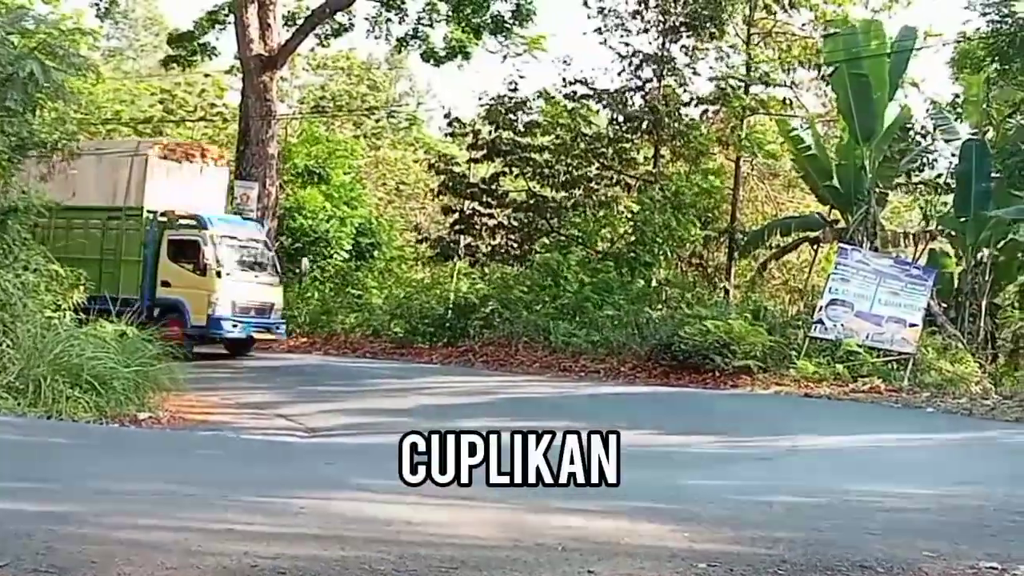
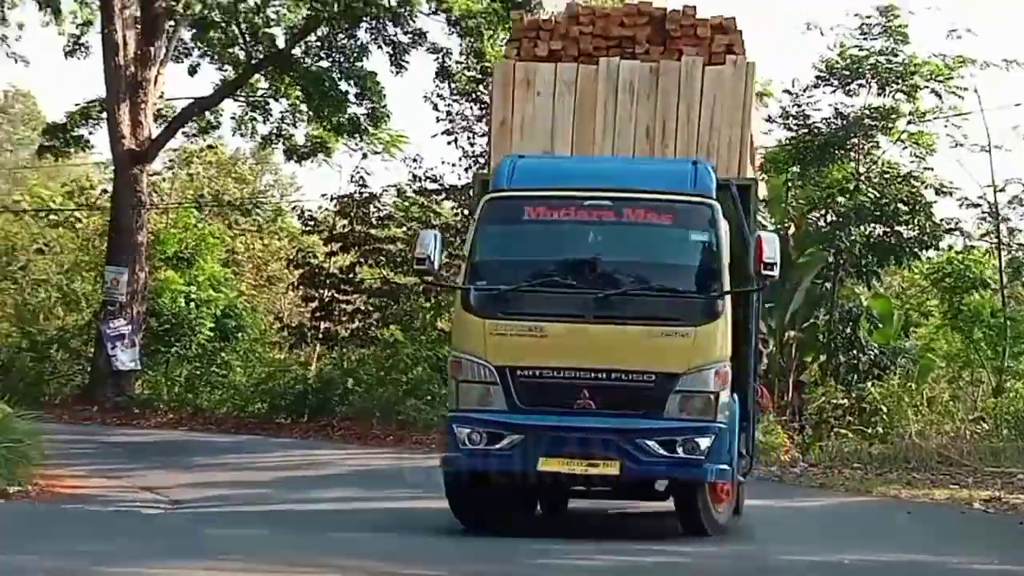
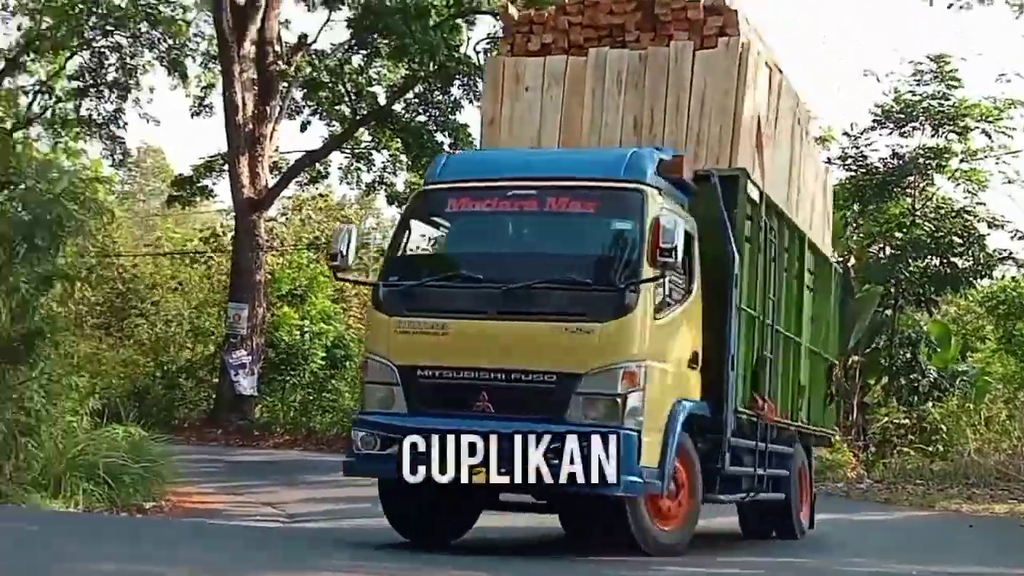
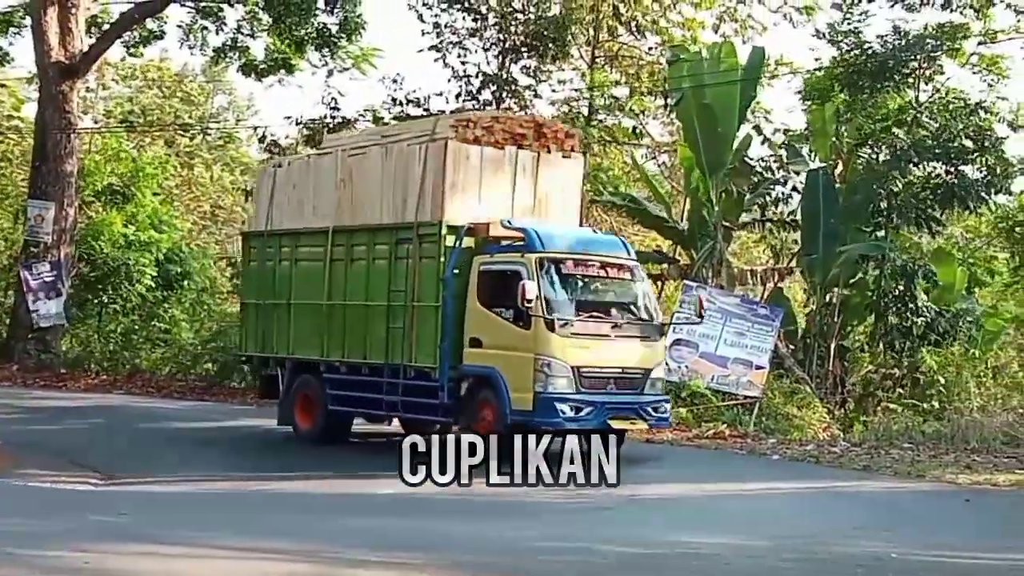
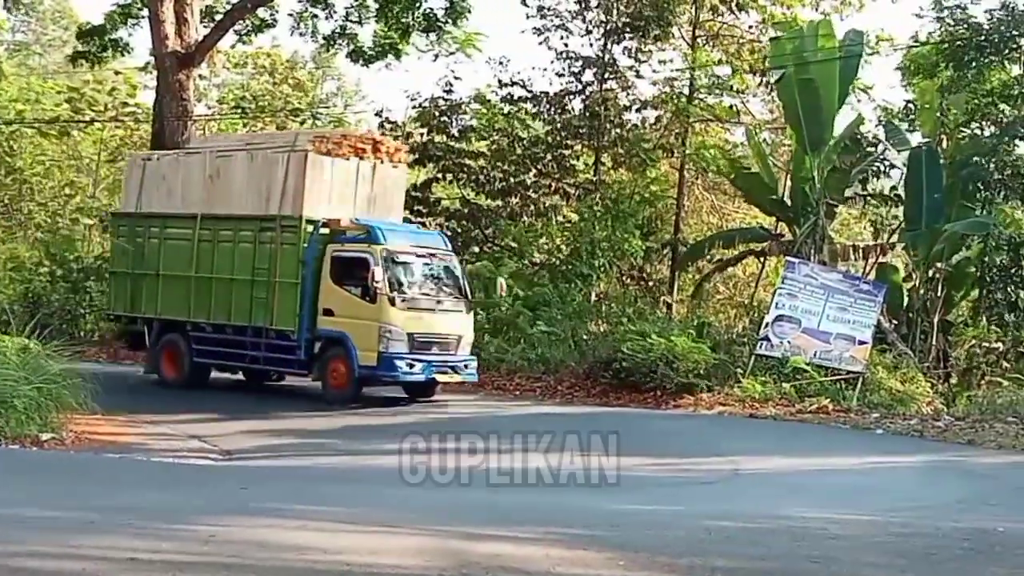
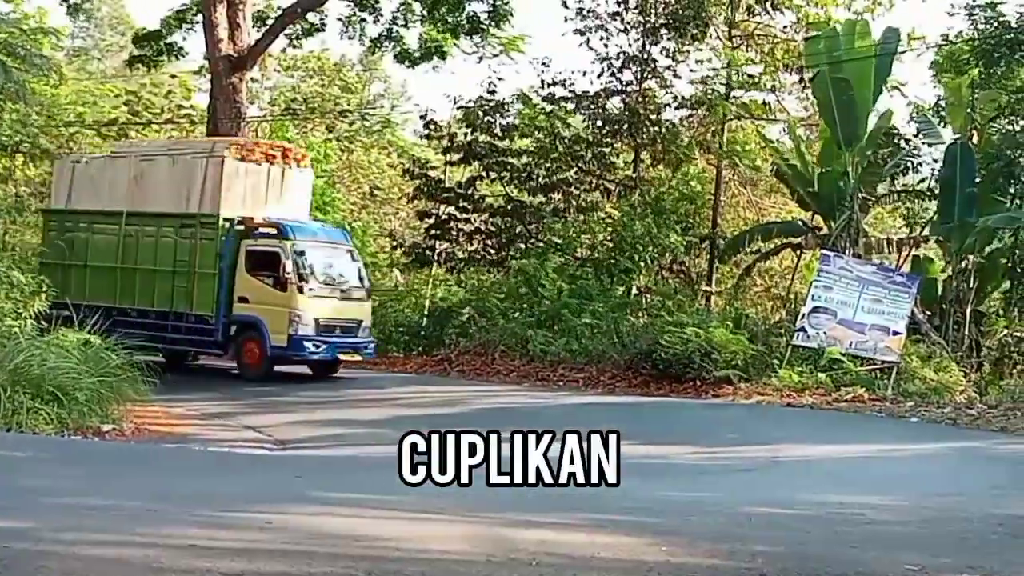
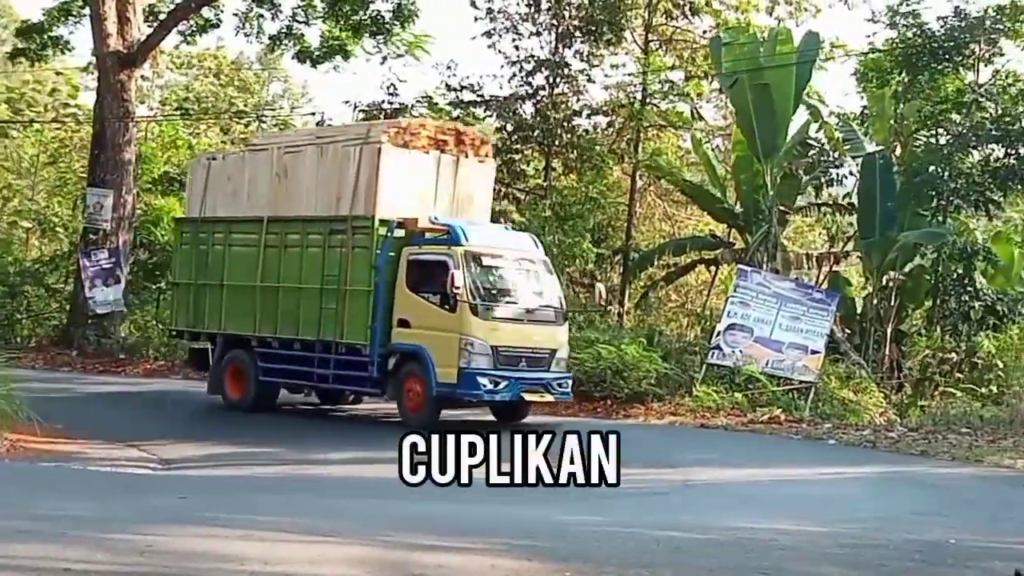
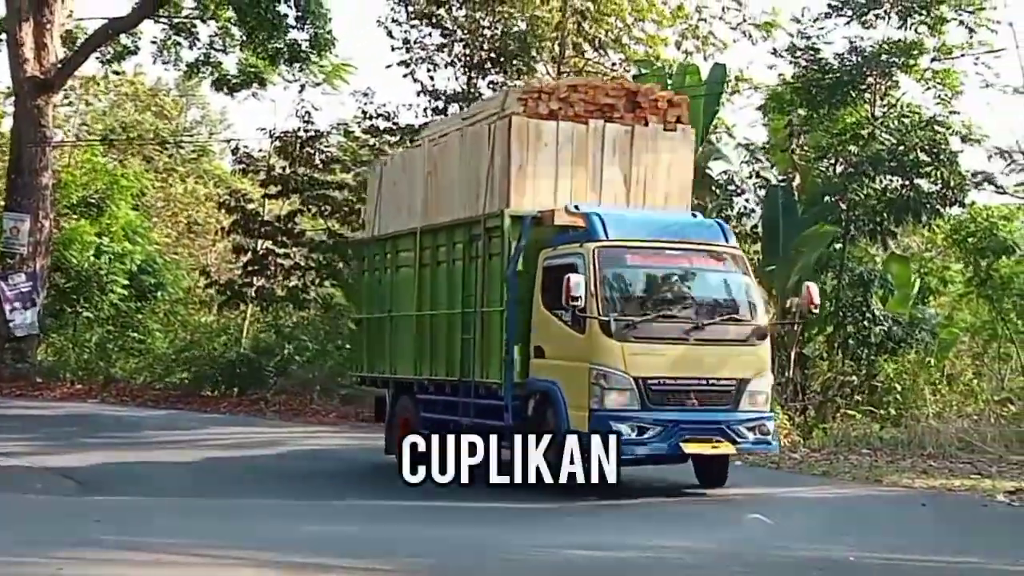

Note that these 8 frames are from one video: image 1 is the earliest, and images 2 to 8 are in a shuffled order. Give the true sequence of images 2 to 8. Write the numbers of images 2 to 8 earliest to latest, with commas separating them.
6, 5, 7, 4, 8, 2, 3
